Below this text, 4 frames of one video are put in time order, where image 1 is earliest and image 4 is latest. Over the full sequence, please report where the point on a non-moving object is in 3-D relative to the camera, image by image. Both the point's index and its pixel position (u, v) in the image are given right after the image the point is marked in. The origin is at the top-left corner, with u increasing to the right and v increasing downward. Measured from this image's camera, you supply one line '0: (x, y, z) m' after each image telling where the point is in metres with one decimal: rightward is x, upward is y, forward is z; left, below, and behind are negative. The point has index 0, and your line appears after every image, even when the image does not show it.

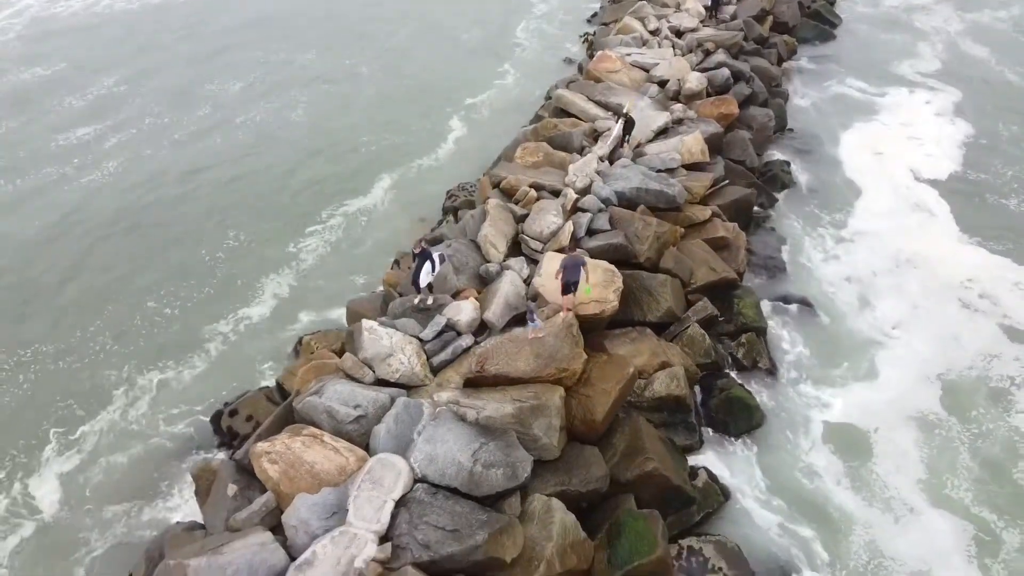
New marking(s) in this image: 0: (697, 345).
0: (+2.8, -0.8, +11.3) m
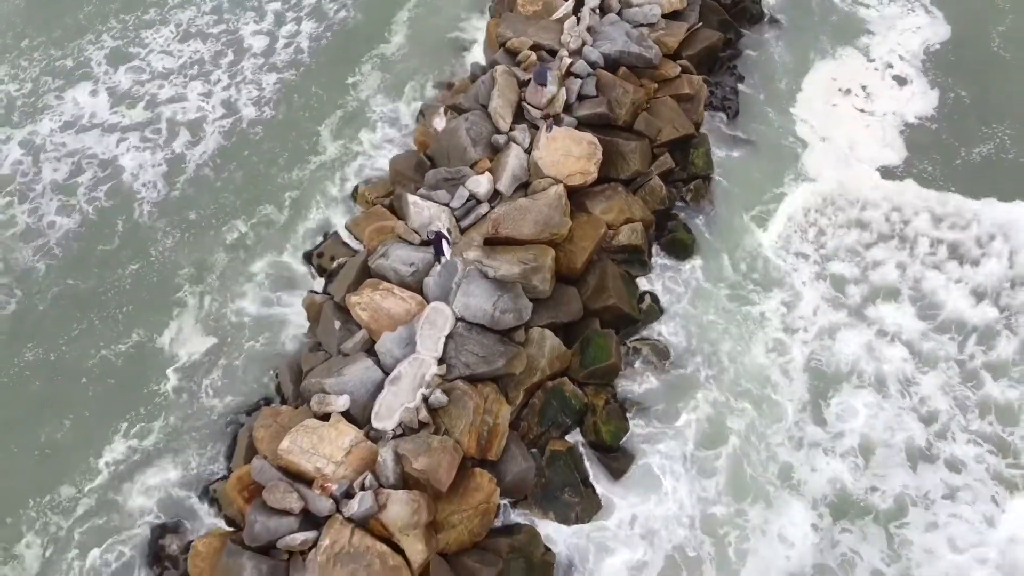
0: (+2.9, +1.9, +15.1) m
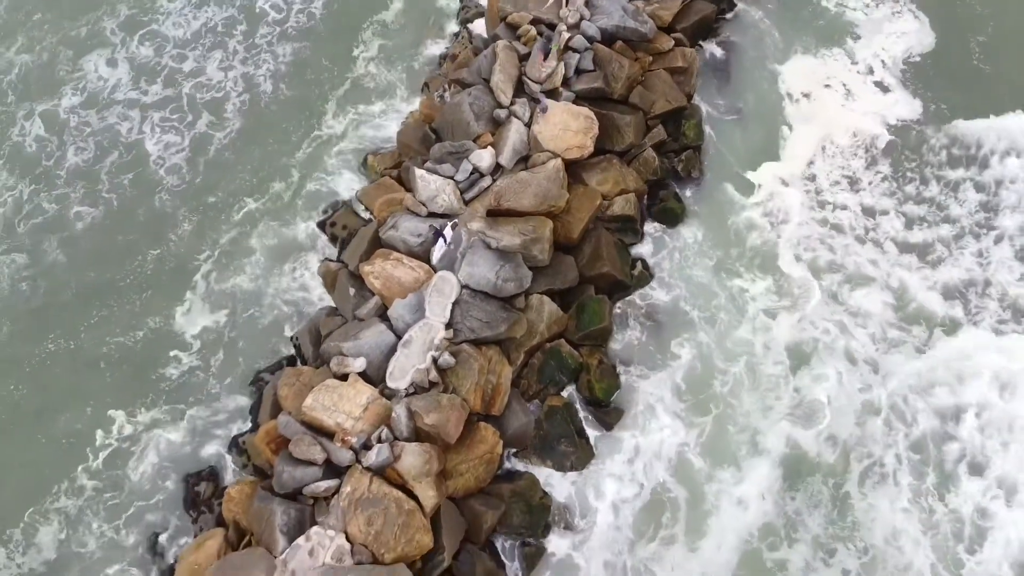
0: (+2.9, +2.6, +16.0) m
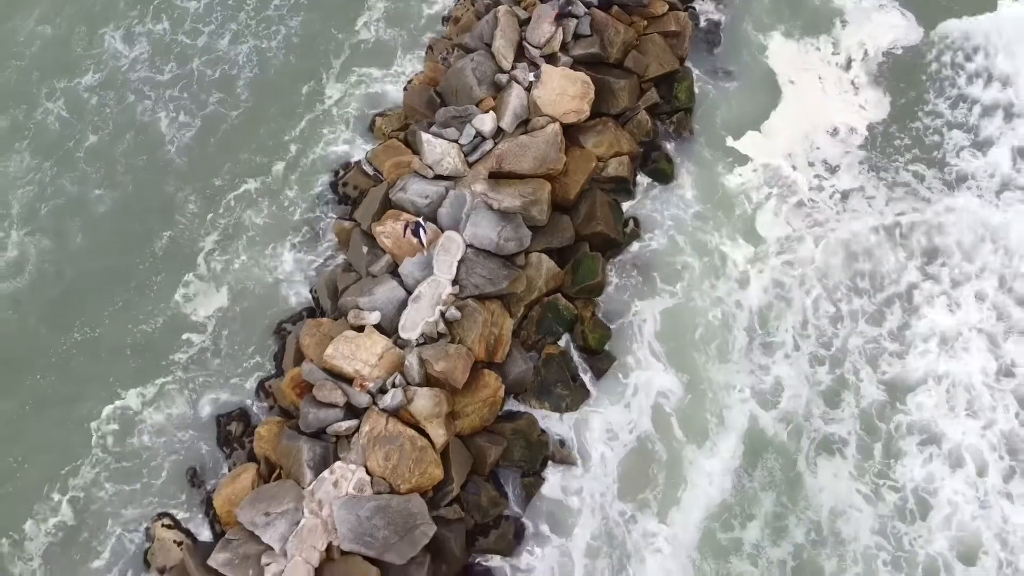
0: (+2.9, +3.6, +16.9) m
